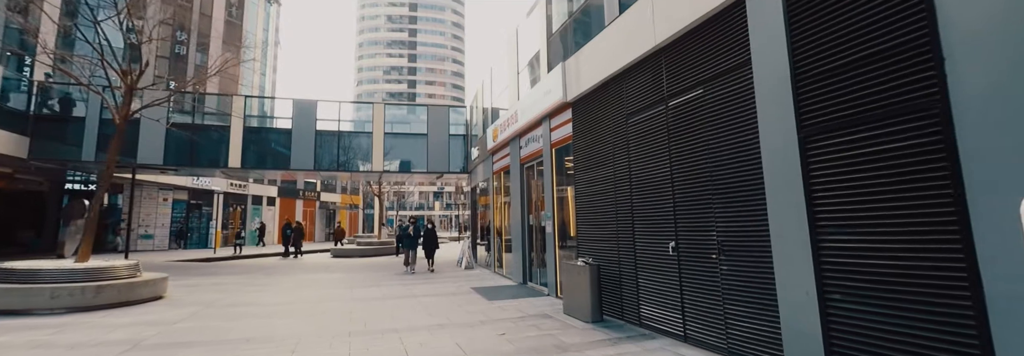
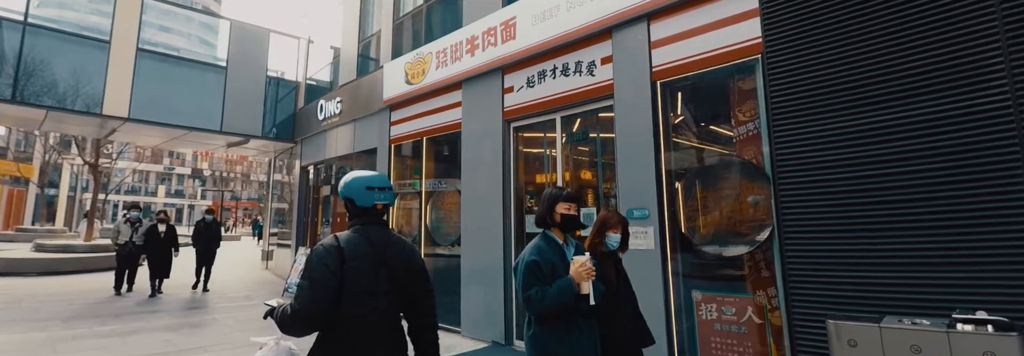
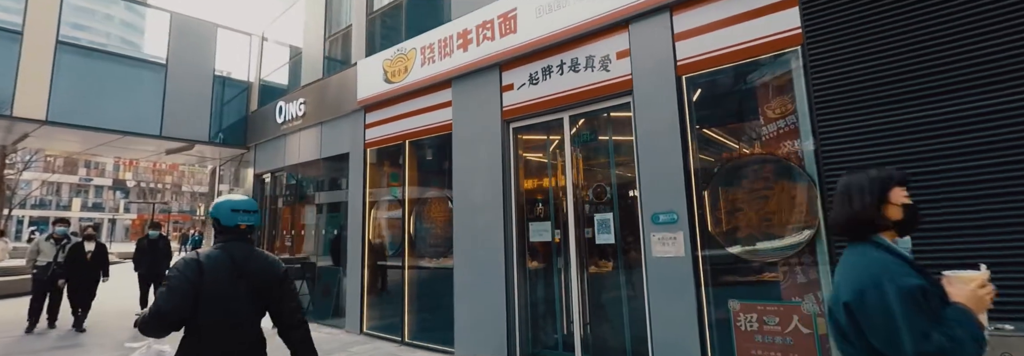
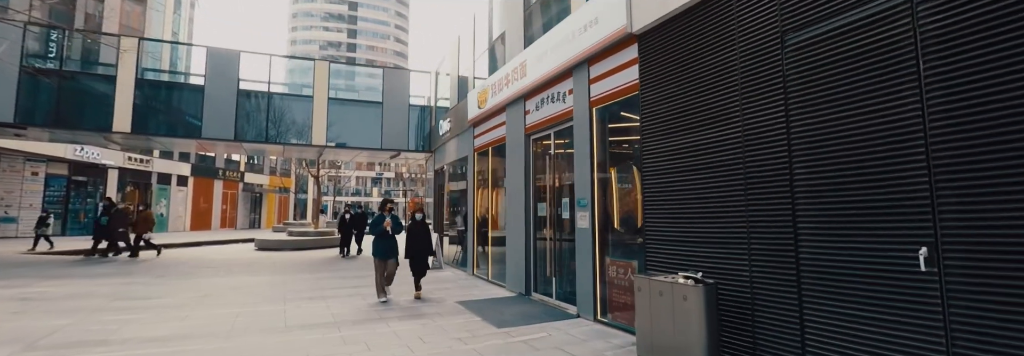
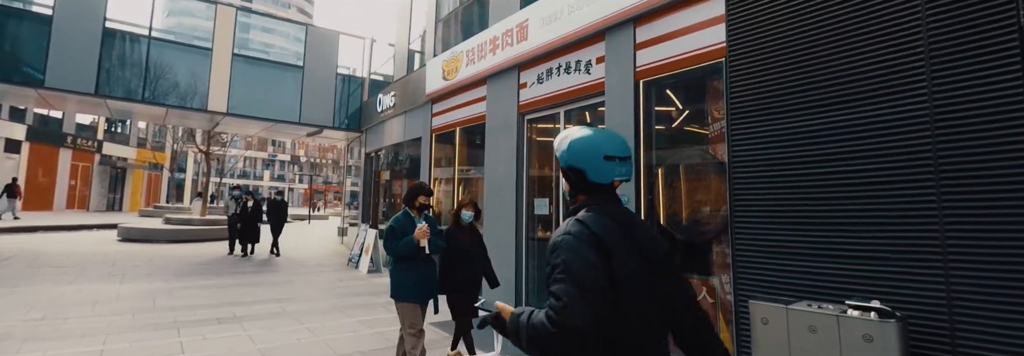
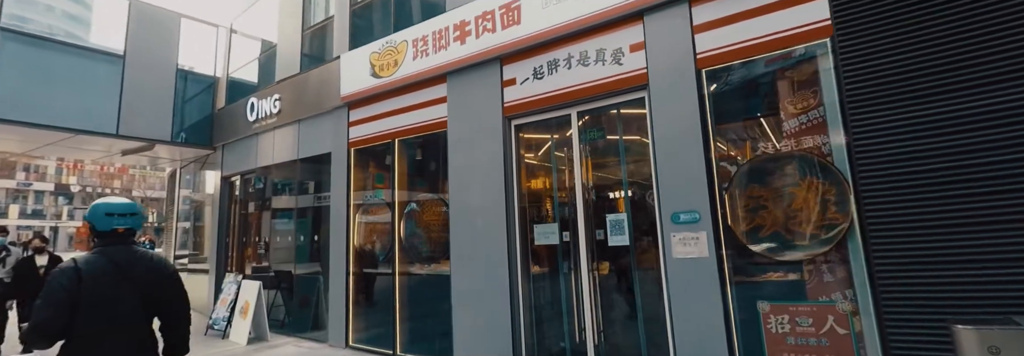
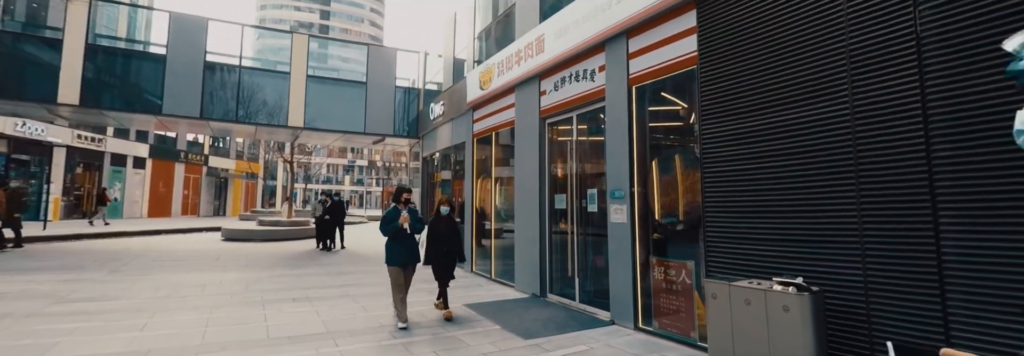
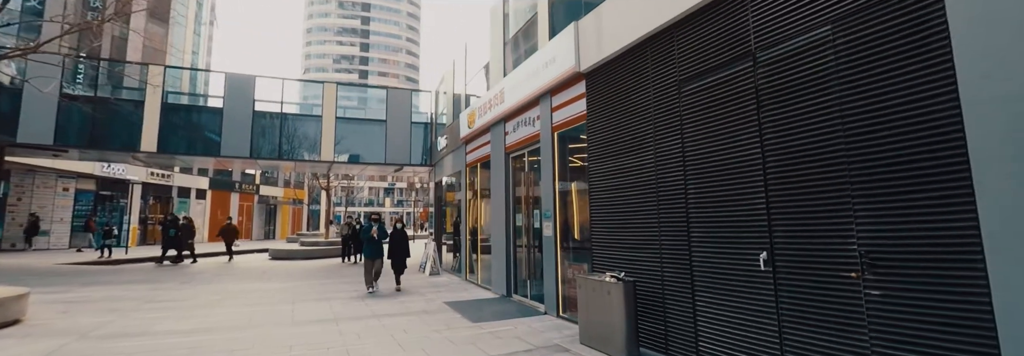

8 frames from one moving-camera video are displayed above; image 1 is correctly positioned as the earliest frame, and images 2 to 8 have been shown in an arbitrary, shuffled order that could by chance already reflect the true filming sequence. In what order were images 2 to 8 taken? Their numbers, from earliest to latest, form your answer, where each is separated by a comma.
8, 4, 7, 5, 2, 3, 6
